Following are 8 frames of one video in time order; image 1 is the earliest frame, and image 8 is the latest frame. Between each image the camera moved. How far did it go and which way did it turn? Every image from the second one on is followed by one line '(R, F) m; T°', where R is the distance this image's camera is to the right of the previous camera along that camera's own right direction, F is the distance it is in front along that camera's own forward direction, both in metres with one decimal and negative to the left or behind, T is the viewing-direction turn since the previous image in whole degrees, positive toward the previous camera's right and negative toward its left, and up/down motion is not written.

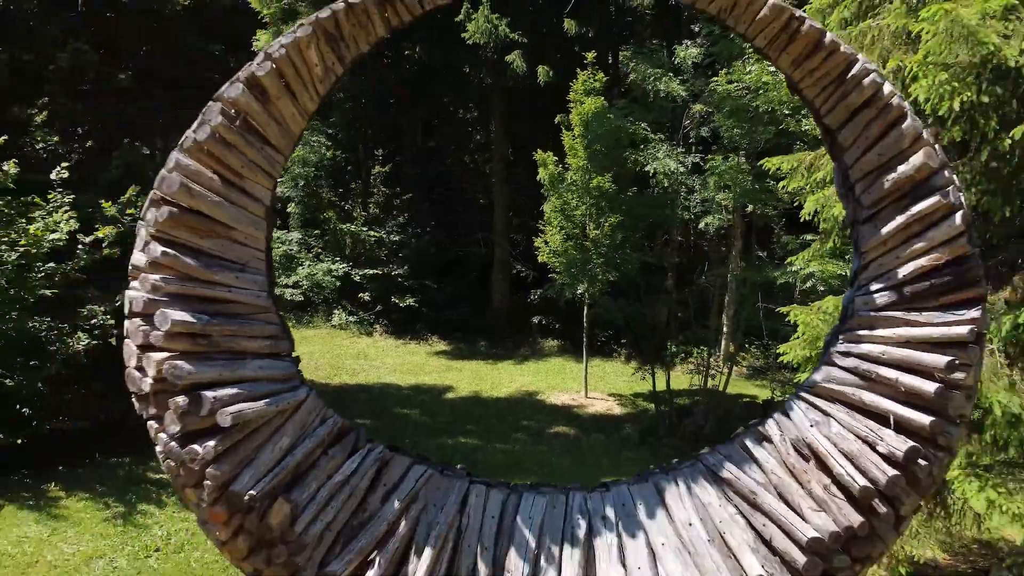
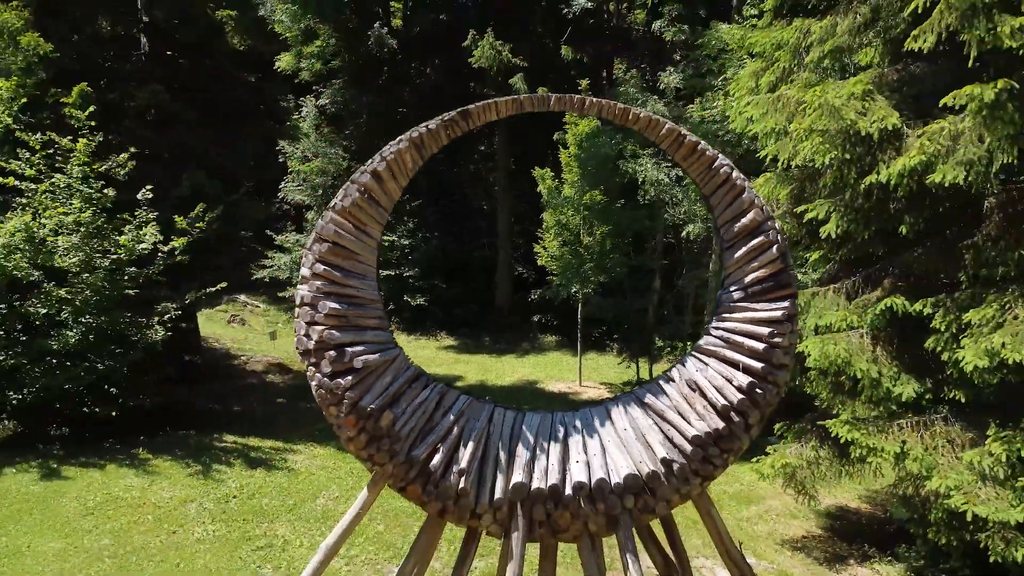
(0.0, -1.5) m; 0°
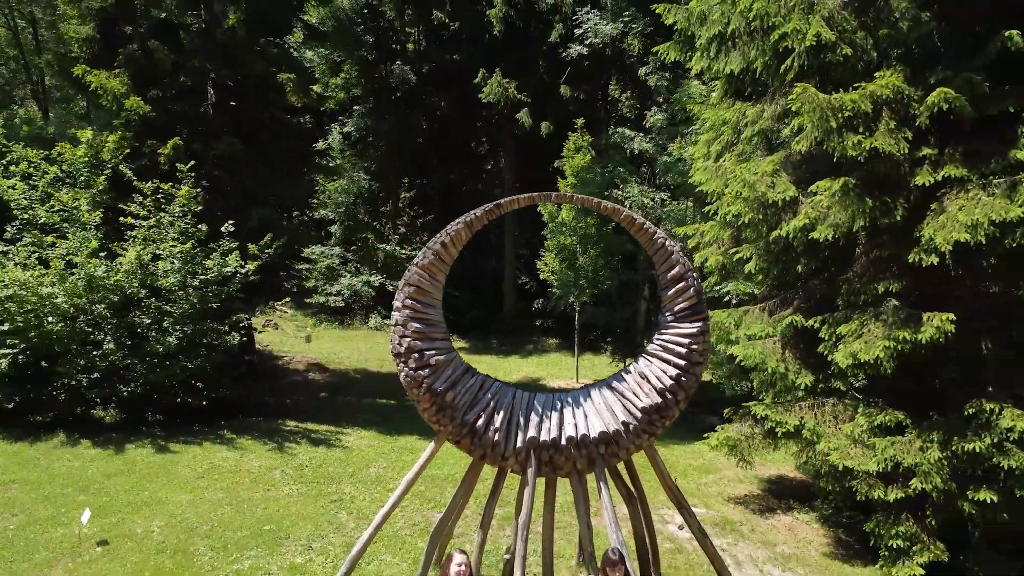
(-0.1, -2.1) m; 0°
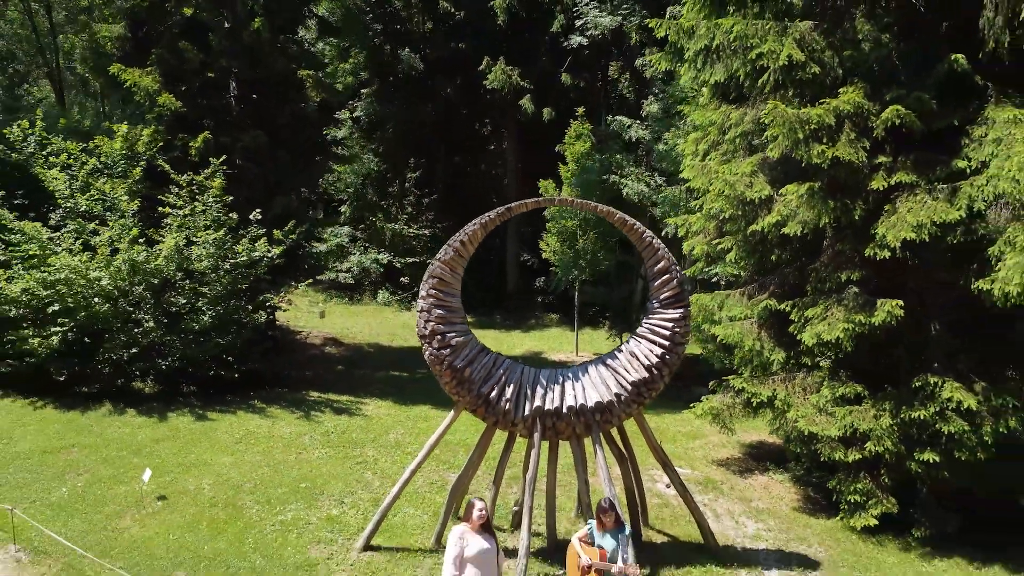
(-0.1, -0.9) m; 0°
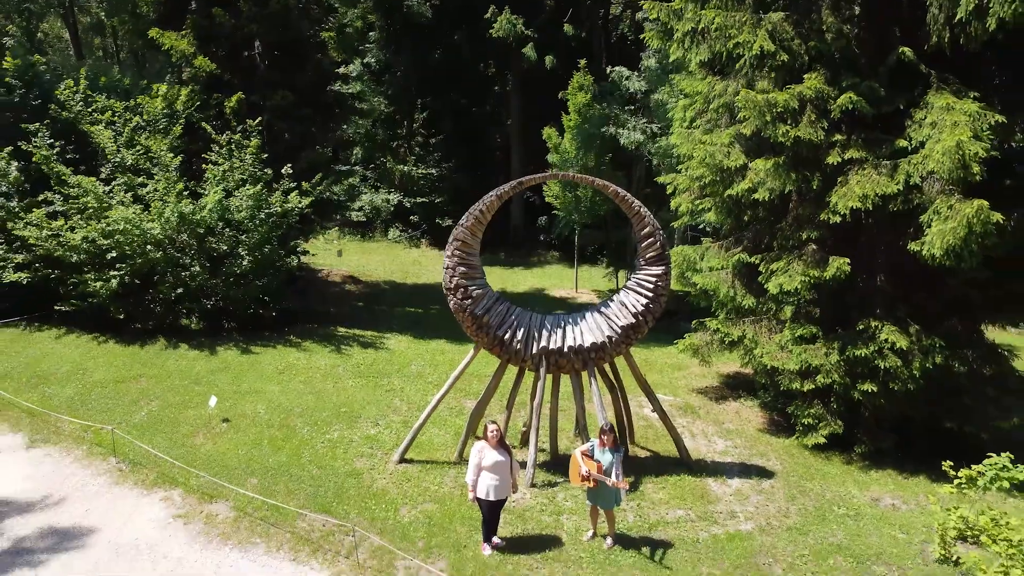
(-0.1, -1.3) m; 0°
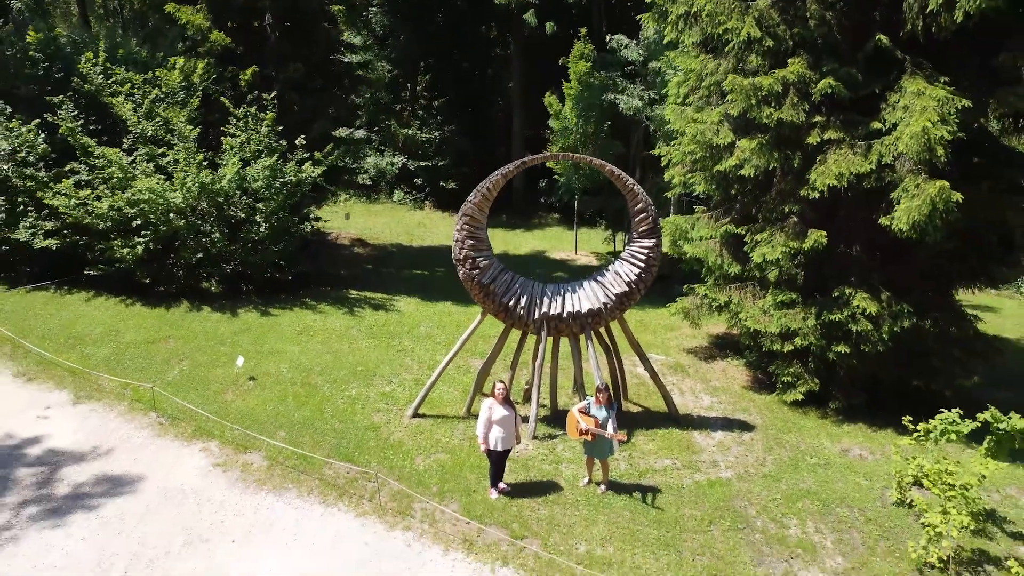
(0.0, -0.7) m; 0°
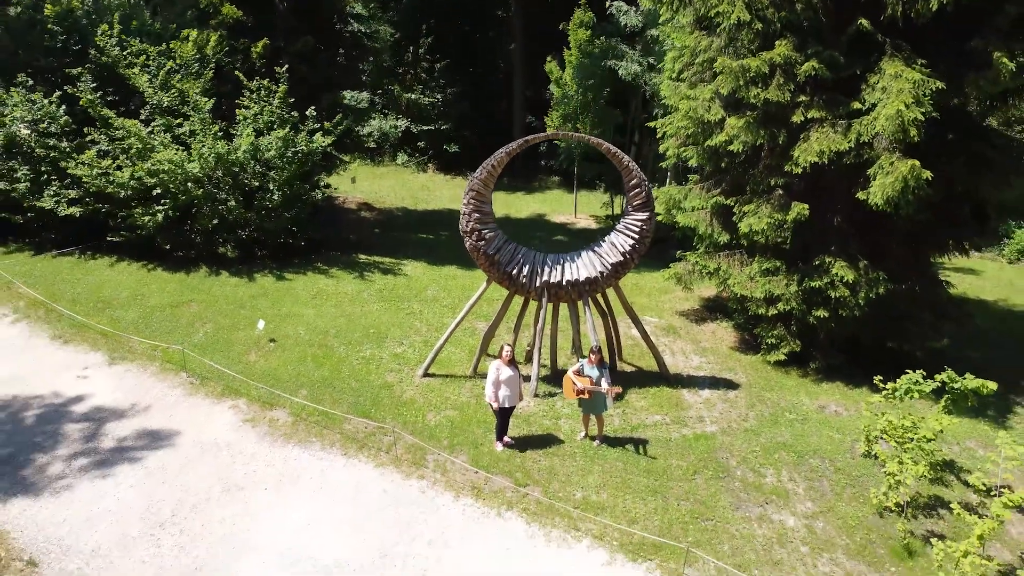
(0.0, -0.7) m; 0°
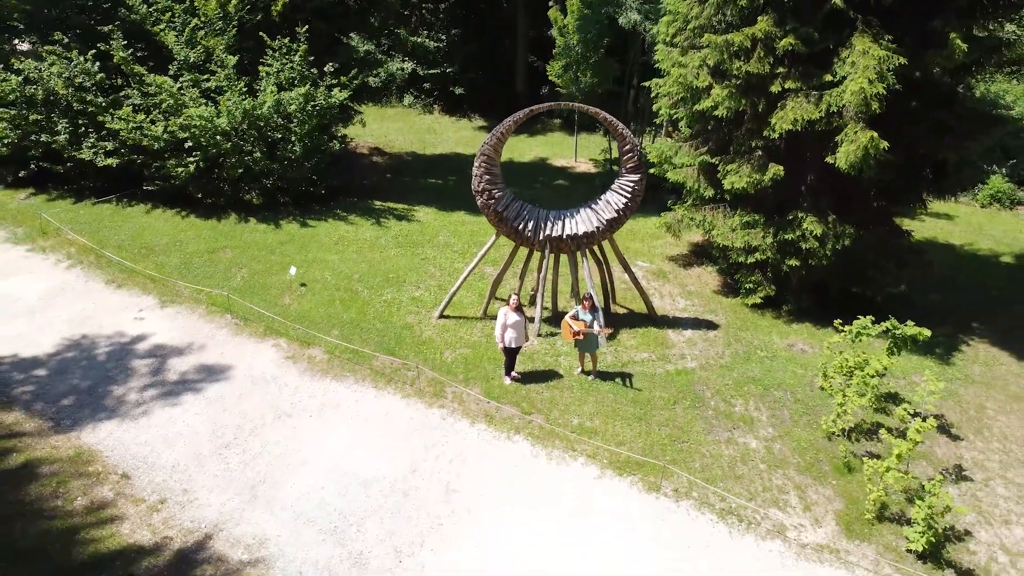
(-0.1, -1.2) m; 0°
